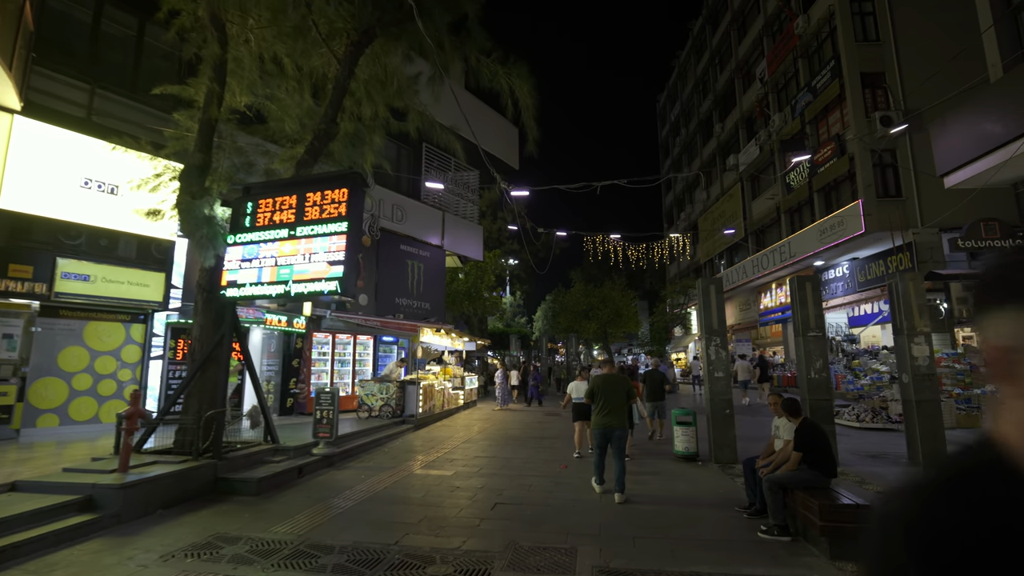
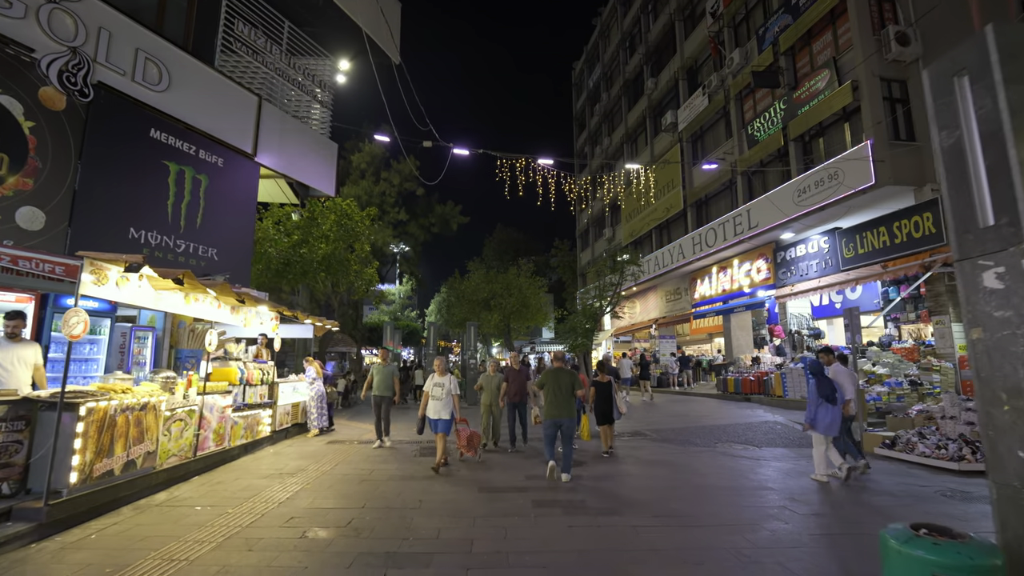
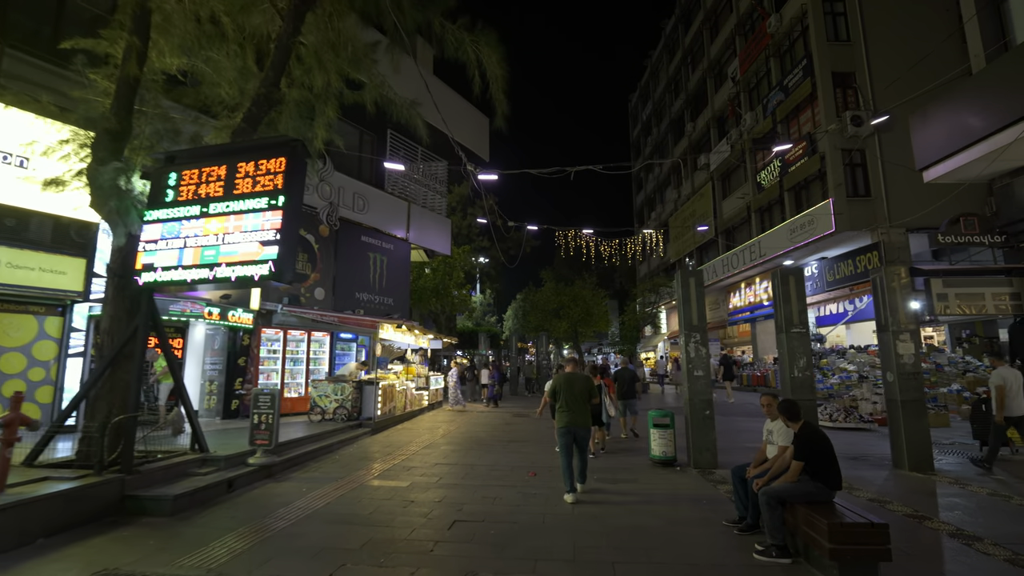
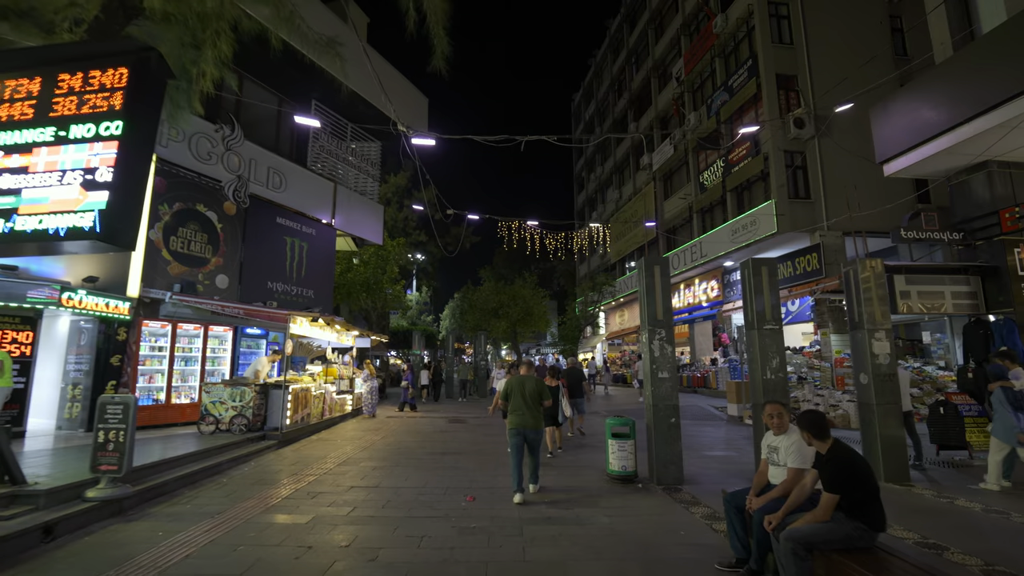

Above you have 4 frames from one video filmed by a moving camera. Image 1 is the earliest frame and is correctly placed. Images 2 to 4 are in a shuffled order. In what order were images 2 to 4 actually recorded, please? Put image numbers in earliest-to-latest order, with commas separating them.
3, 4, 2
